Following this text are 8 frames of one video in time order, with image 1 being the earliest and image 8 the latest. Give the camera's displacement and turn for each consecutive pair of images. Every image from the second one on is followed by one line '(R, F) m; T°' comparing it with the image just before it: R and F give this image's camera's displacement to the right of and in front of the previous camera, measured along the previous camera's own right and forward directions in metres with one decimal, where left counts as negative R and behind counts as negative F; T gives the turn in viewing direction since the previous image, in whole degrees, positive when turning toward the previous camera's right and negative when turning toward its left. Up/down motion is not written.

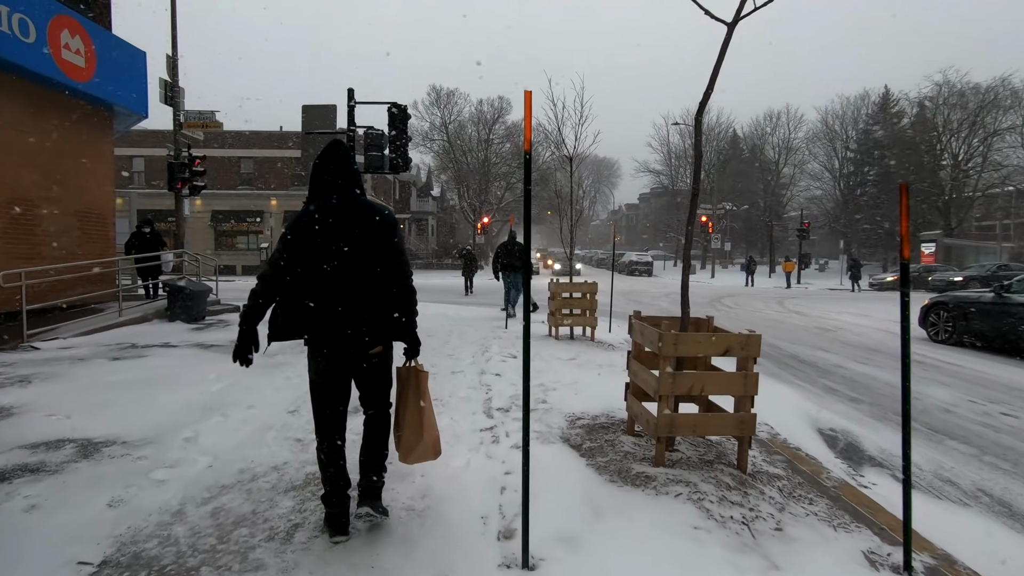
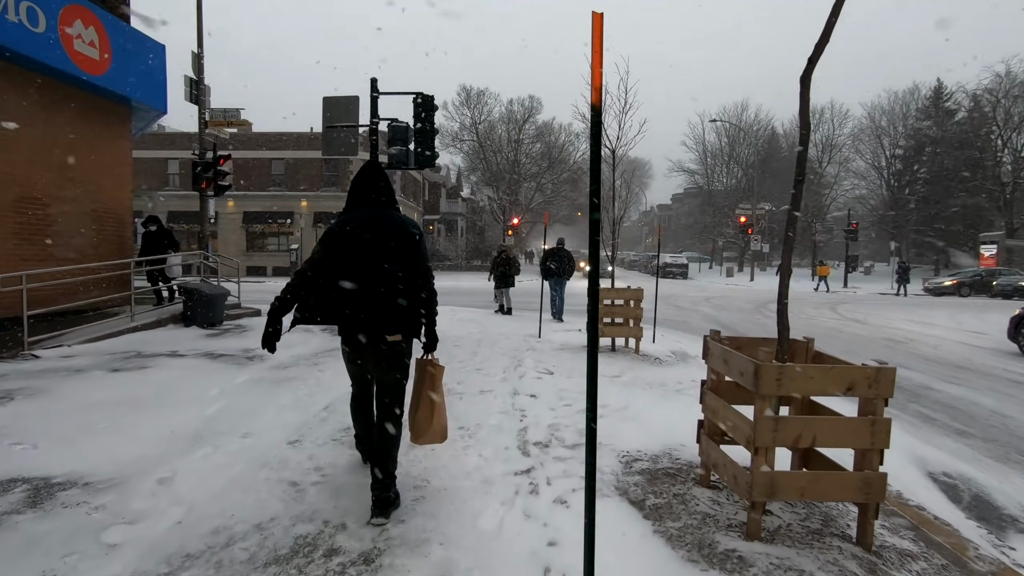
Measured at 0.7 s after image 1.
(-0.1, +0.8) m; -3°
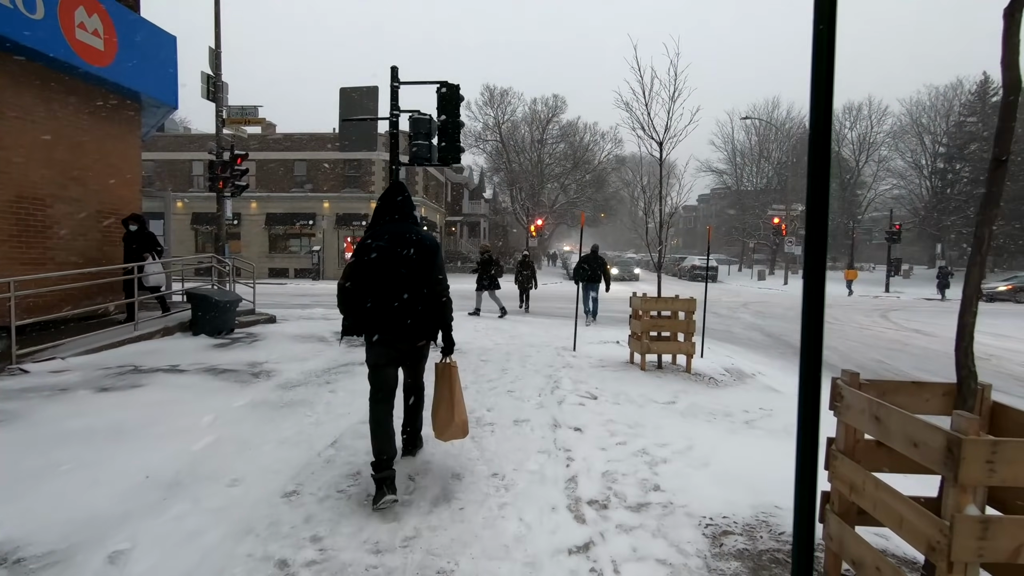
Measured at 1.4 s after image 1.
(-0.2, +0.8) m; -2°
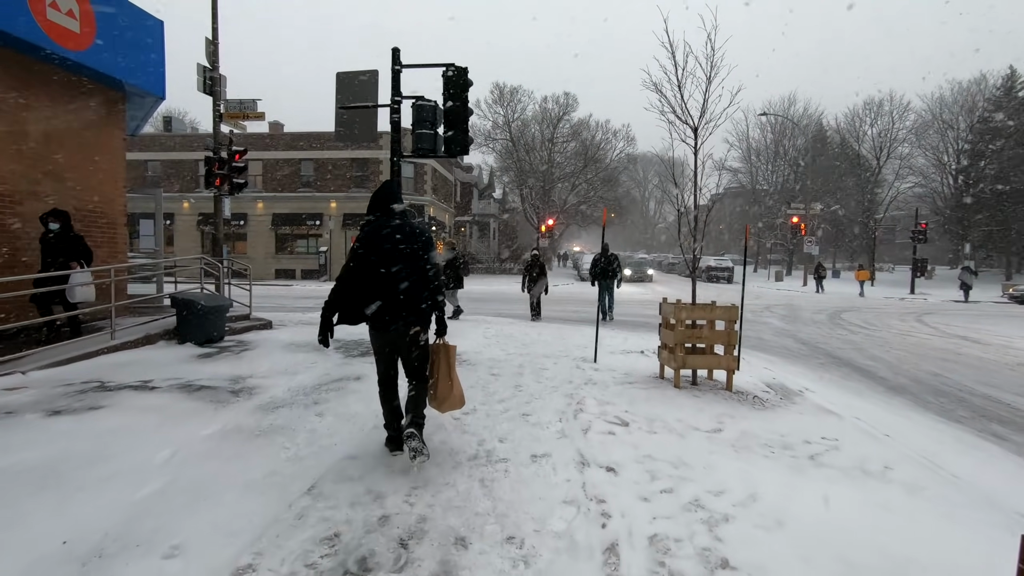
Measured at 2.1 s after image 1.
(-0.1, +0.8) m; -1°
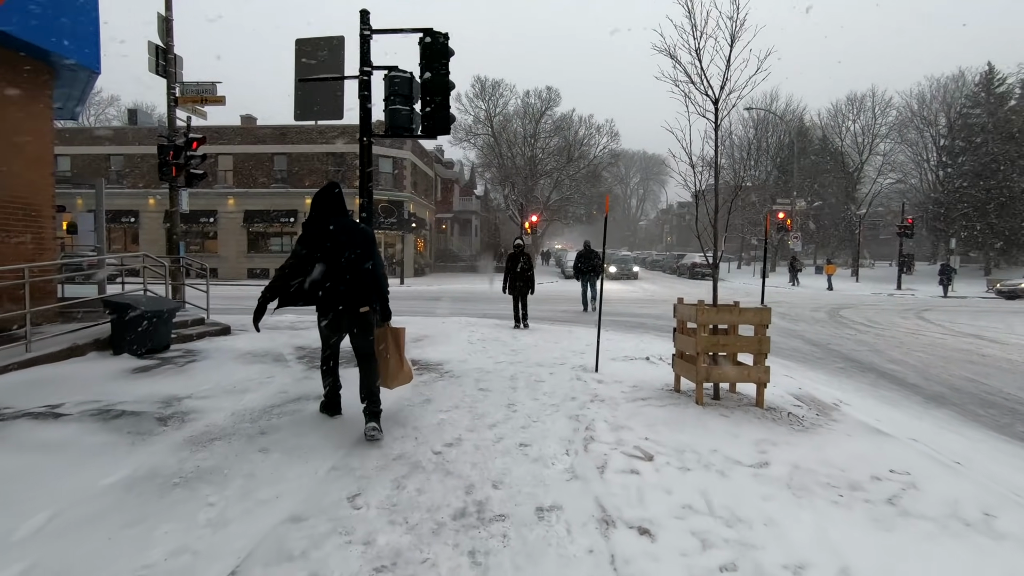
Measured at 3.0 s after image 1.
(-0.1, +0.9) m; +2°
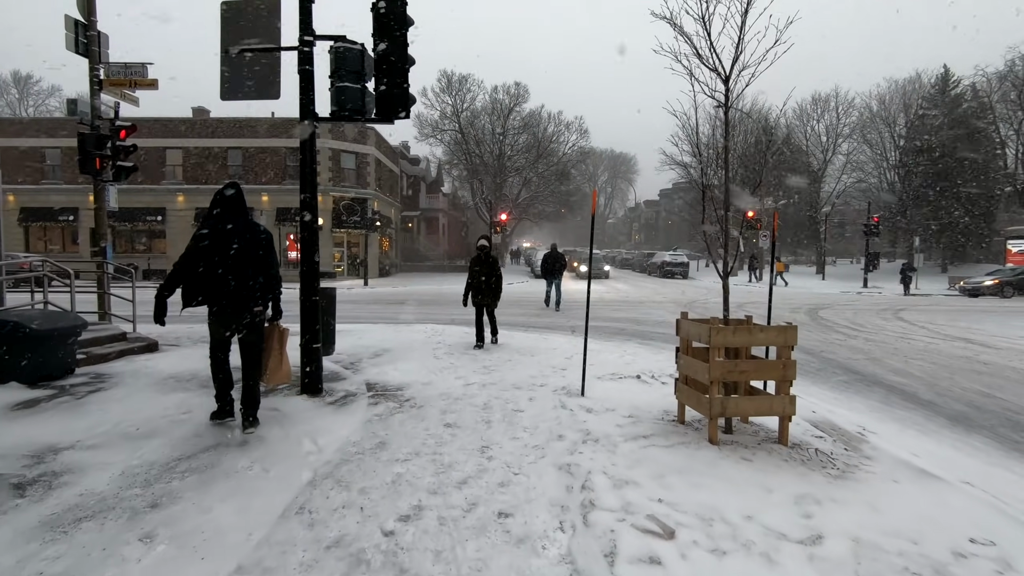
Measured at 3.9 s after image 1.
(0.0, +0.9) m; +3°
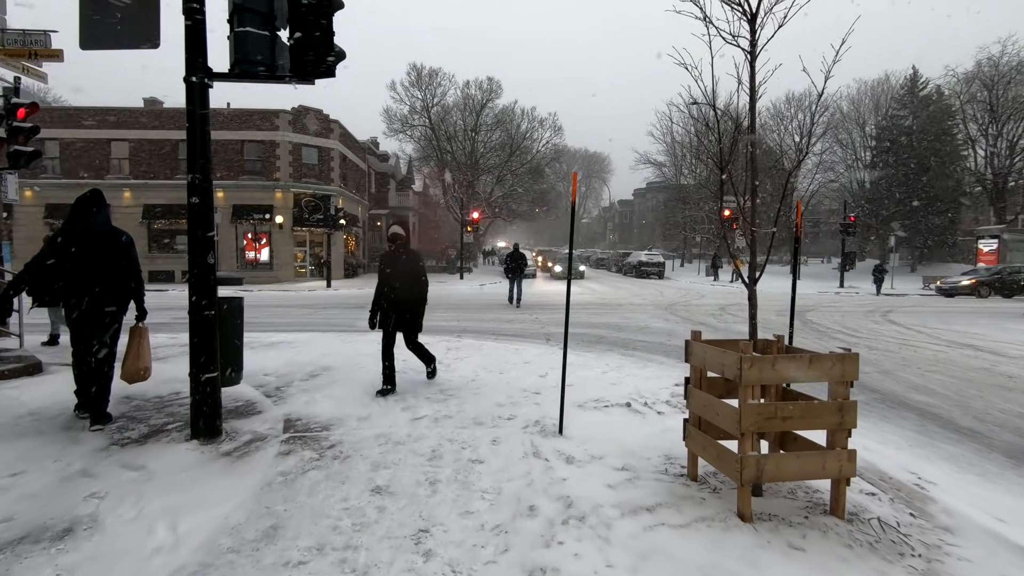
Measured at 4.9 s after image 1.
(+0.1, +1.2) m; +3°
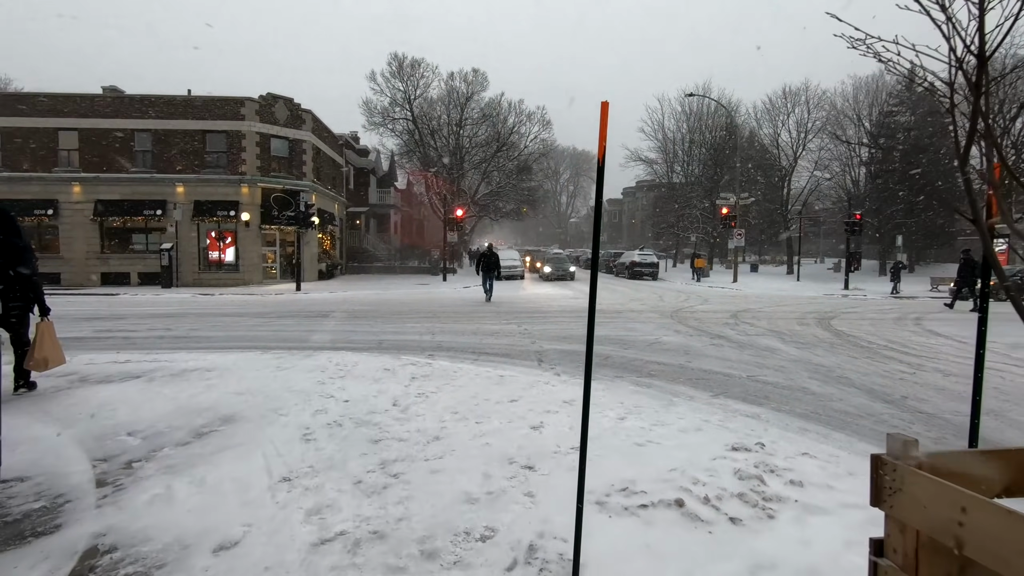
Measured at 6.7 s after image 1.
(+0.1, +1.9) m; +1°
